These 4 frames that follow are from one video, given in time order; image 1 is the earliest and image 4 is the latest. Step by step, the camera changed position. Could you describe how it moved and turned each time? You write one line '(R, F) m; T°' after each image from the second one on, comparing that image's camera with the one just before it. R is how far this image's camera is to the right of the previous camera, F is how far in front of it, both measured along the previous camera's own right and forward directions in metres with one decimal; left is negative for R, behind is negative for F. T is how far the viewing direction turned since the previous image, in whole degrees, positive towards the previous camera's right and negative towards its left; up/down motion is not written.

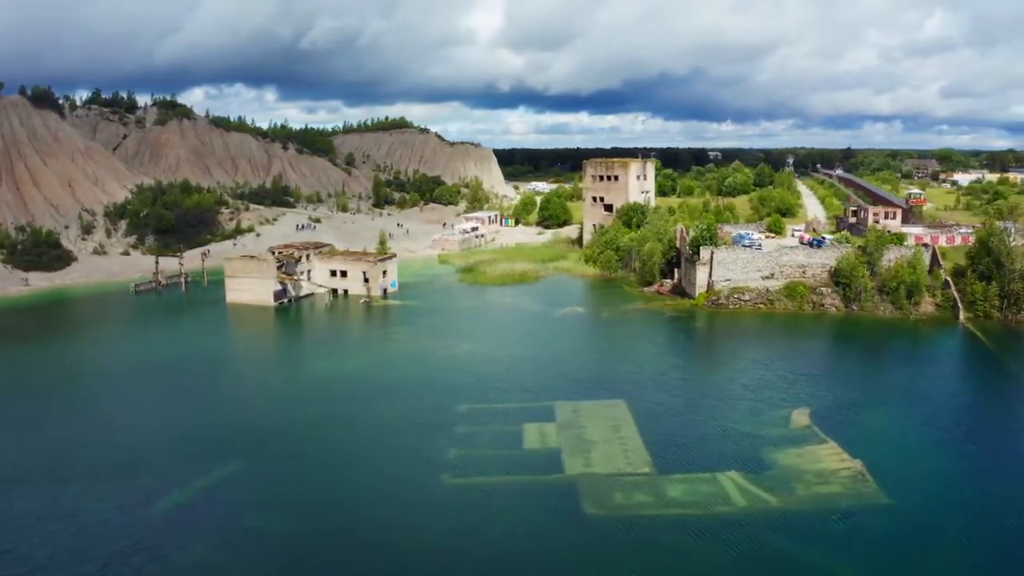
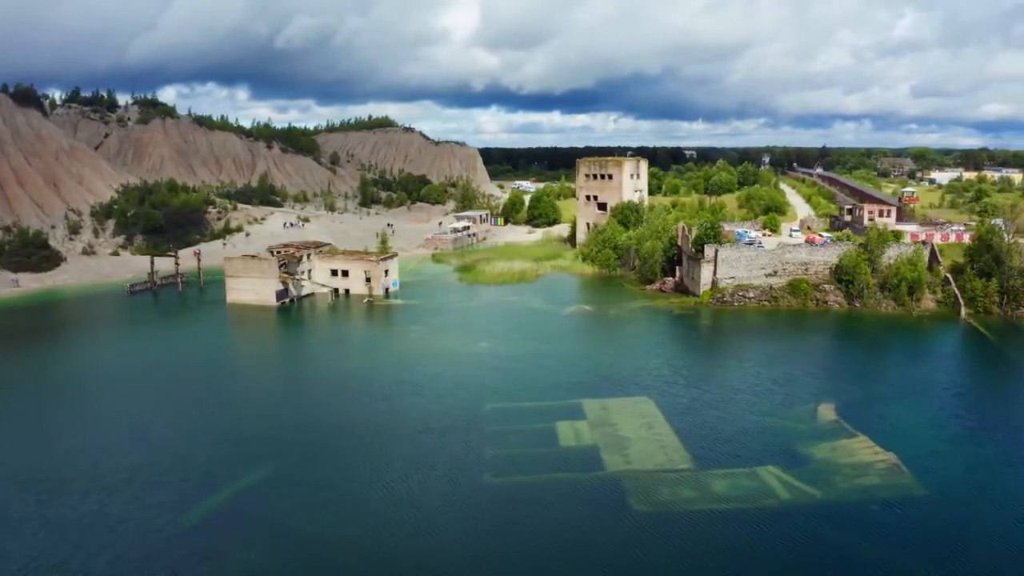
(-0.7, -0.1) m; +2°
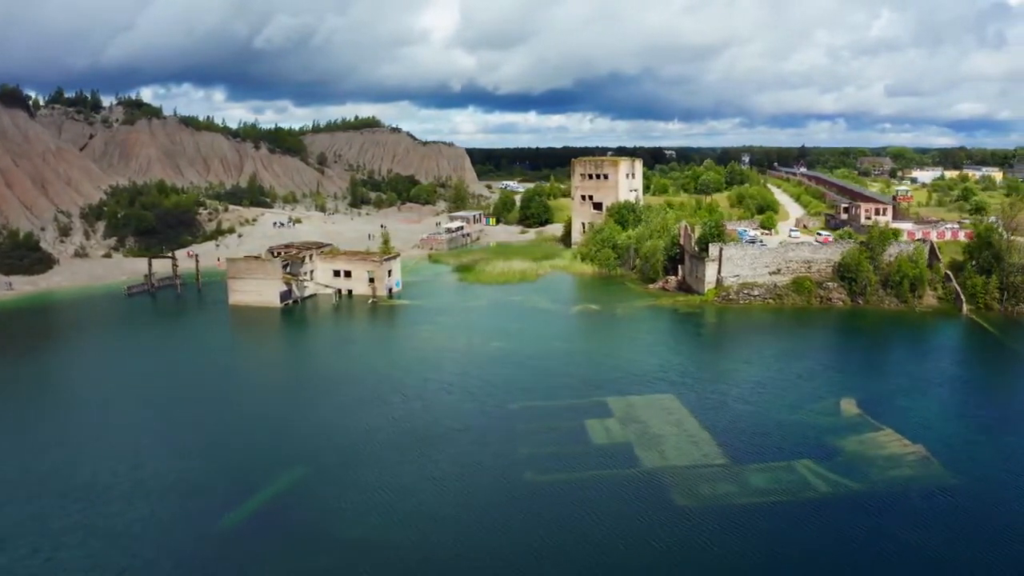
(-0.7, -0.1) m; +1°
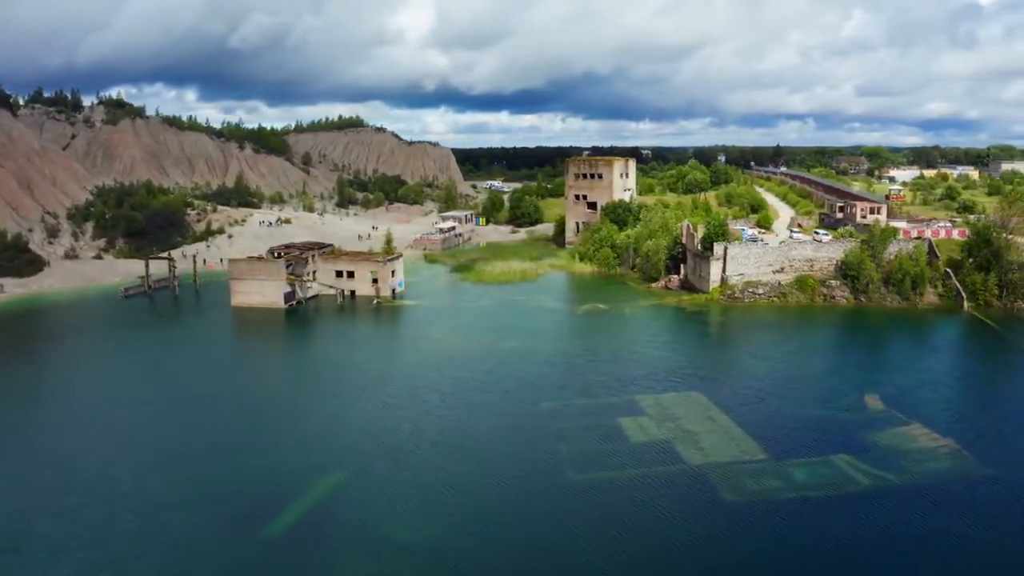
(-0.8, -0.1) m; +2°
